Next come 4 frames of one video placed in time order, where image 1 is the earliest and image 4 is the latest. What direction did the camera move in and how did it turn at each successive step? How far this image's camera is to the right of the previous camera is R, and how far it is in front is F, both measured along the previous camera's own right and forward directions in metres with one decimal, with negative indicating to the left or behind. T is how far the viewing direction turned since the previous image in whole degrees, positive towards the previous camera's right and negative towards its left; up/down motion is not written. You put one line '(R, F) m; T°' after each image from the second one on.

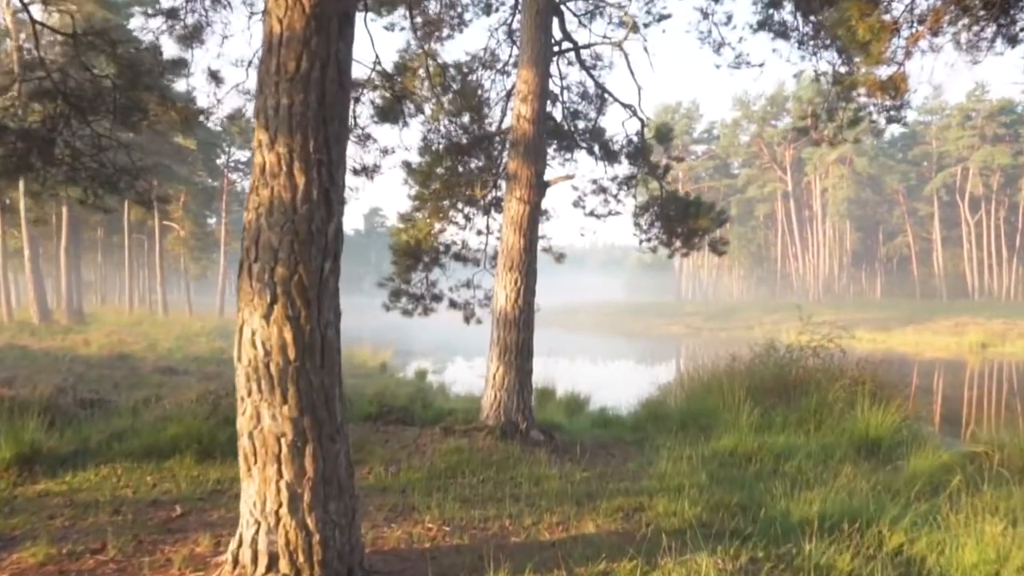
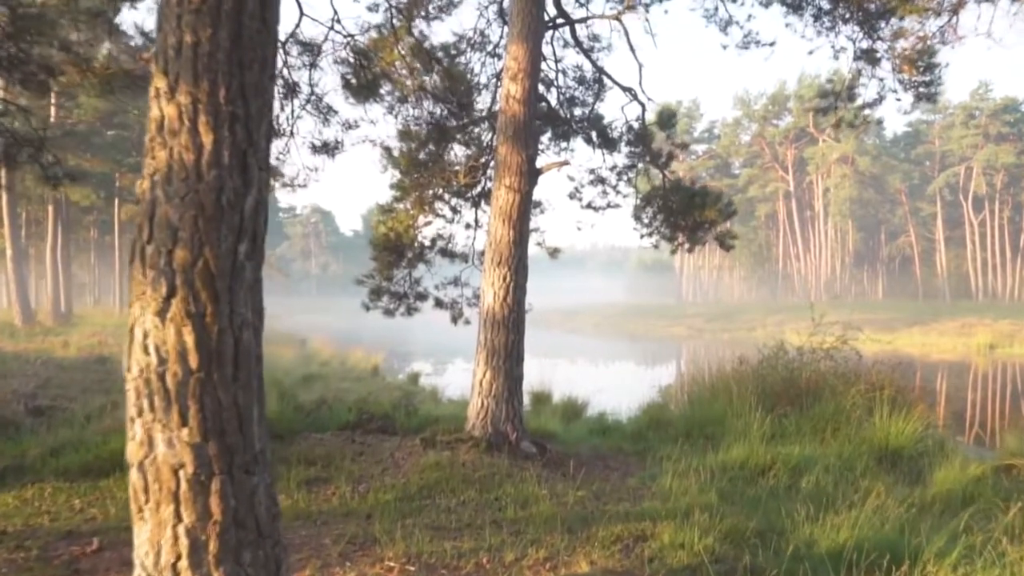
(+0.1, +0.7) m; 0°
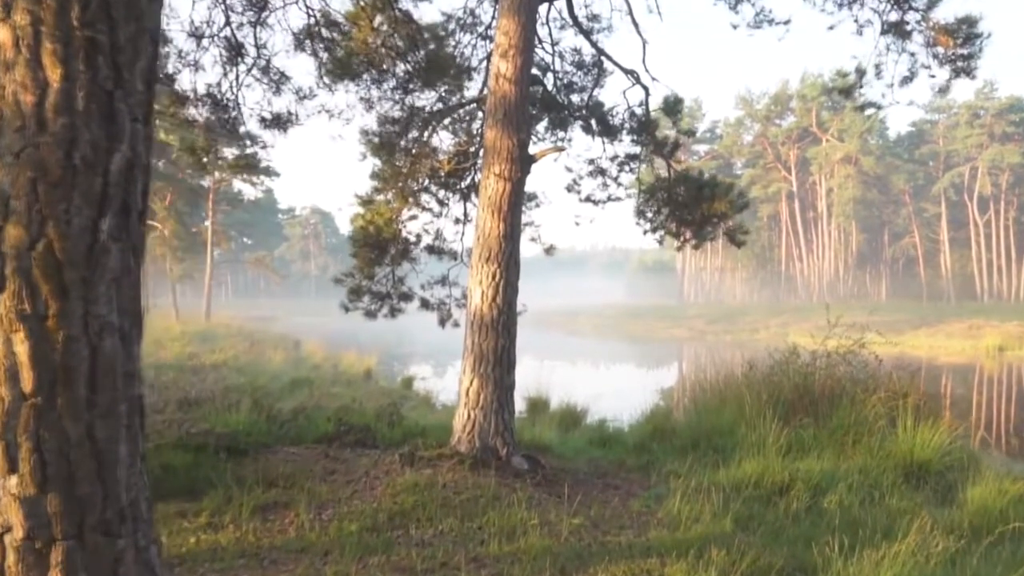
(+0.1, +0.7) m; 0°
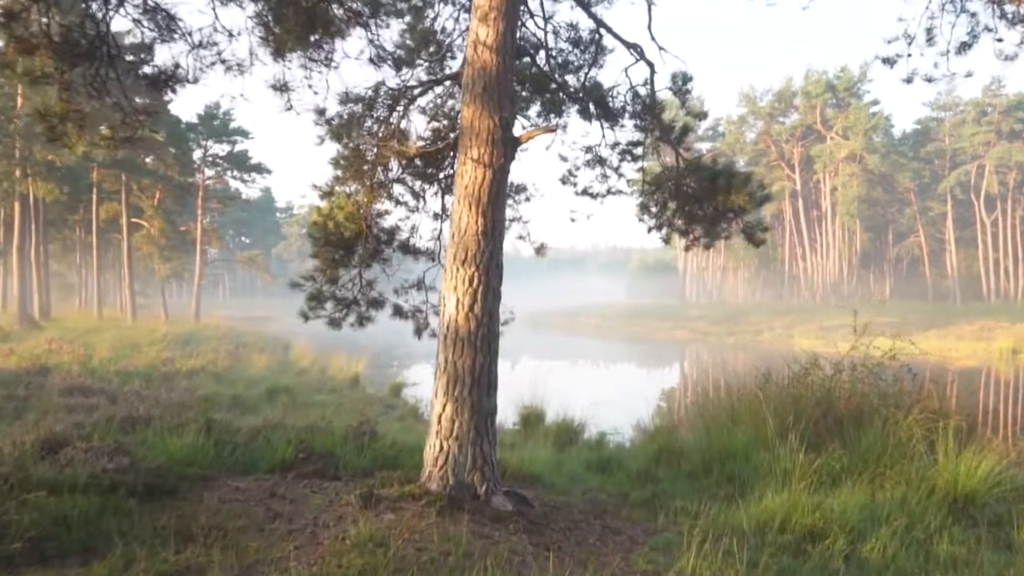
(+0.1, +1.0) m; 0°
